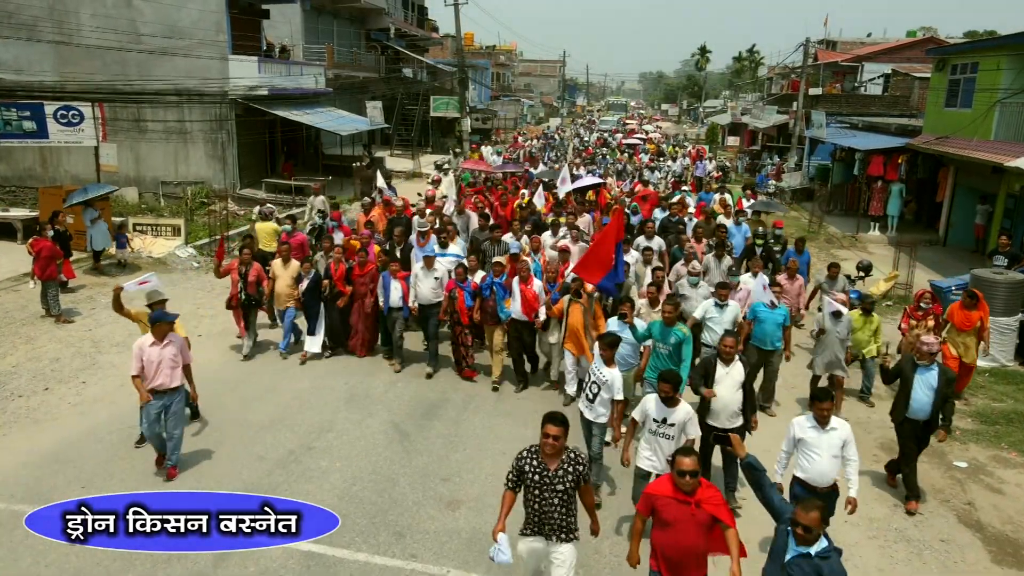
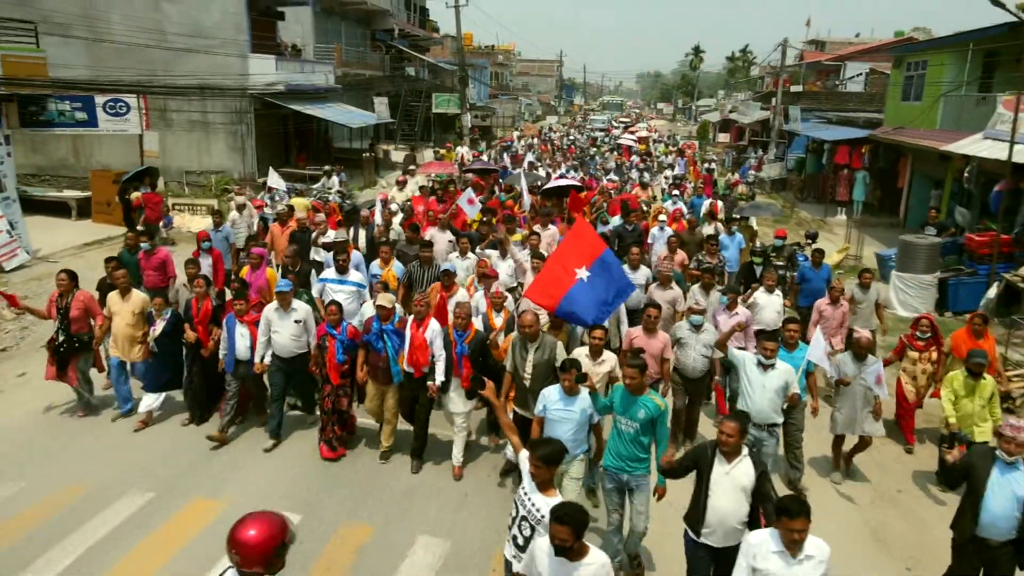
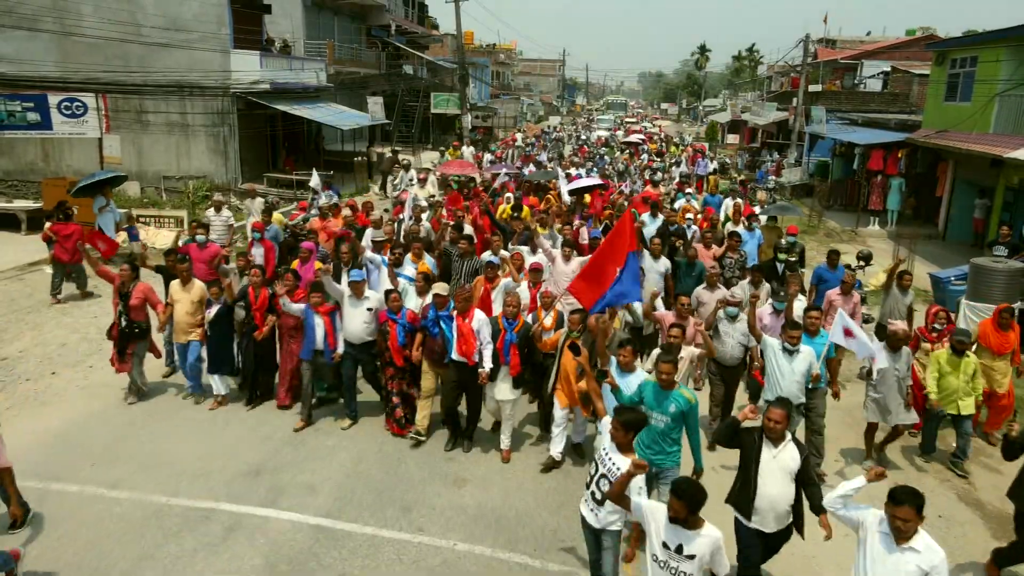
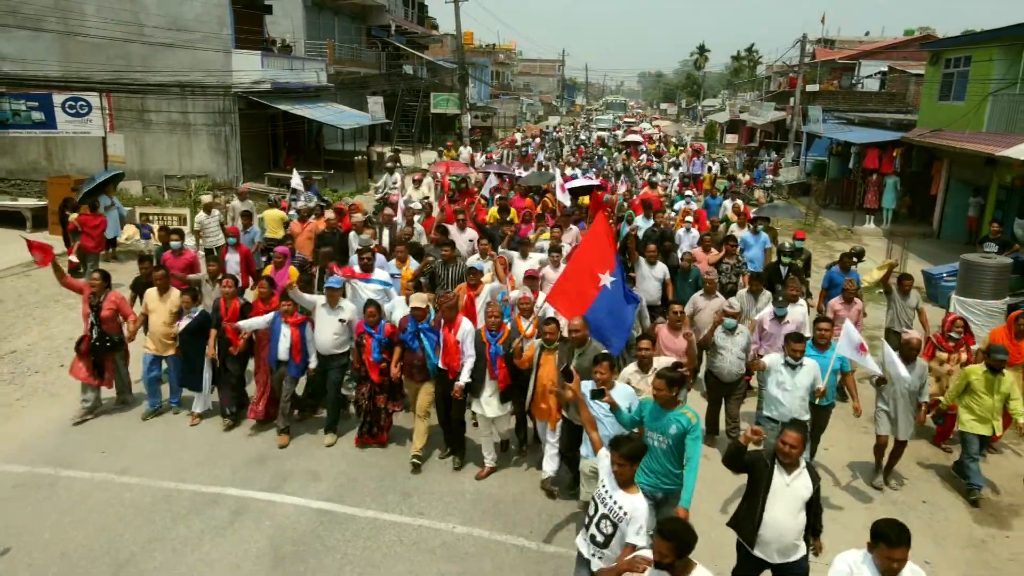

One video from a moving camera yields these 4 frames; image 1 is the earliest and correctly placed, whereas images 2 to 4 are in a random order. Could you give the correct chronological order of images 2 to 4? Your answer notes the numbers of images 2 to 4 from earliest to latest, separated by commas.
3, 4, 2
